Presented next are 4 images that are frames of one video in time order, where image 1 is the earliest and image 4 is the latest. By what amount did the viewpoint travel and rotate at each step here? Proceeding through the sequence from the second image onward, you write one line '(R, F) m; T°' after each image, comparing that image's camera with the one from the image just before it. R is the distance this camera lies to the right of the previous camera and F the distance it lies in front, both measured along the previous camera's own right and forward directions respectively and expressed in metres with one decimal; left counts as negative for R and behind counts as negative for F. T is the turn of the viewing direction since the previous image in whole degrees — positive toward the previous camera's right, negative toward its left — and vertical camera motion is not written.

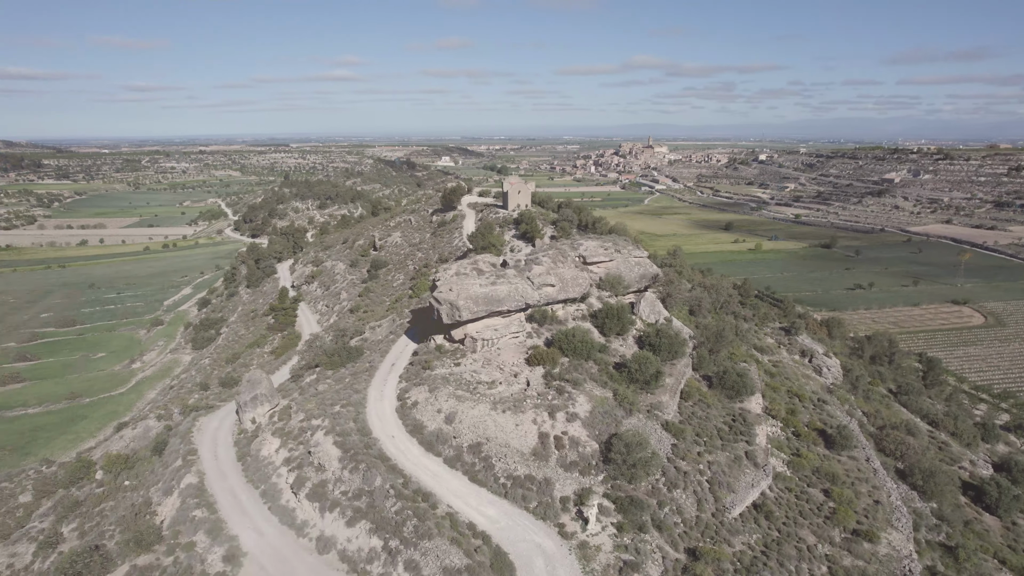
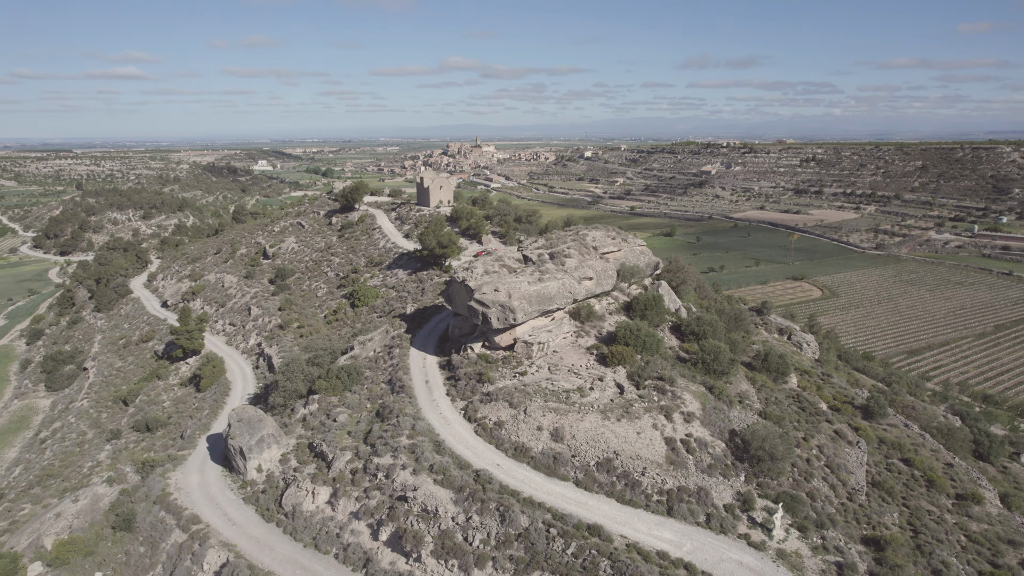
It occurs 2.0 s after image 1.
(-7.9, +3.8) m; +15°
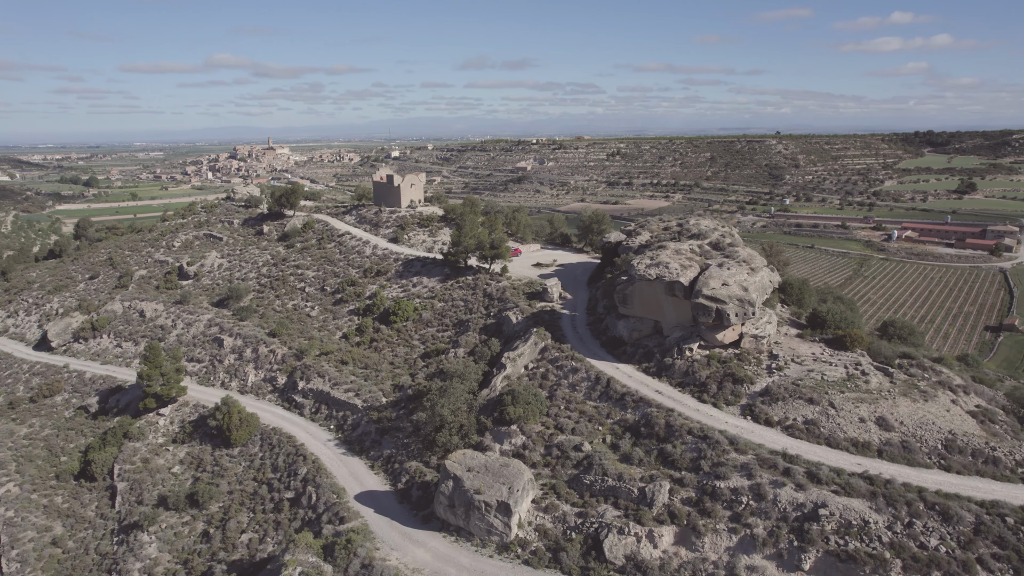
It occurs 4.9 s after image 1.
(-13.8, +4.9) m; +18°
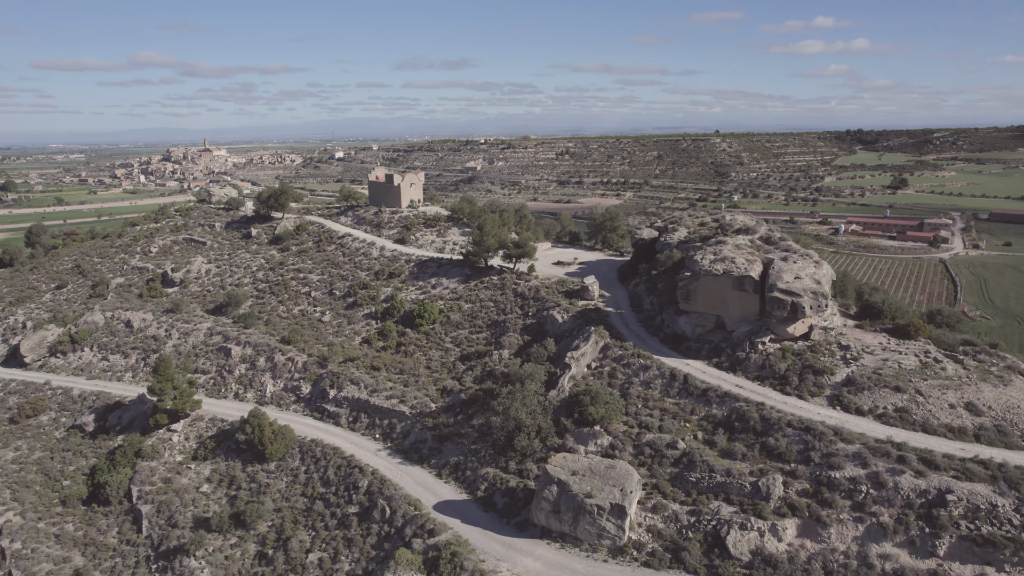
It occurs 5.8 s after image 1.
(-4.4, +0.7) m; +5°
